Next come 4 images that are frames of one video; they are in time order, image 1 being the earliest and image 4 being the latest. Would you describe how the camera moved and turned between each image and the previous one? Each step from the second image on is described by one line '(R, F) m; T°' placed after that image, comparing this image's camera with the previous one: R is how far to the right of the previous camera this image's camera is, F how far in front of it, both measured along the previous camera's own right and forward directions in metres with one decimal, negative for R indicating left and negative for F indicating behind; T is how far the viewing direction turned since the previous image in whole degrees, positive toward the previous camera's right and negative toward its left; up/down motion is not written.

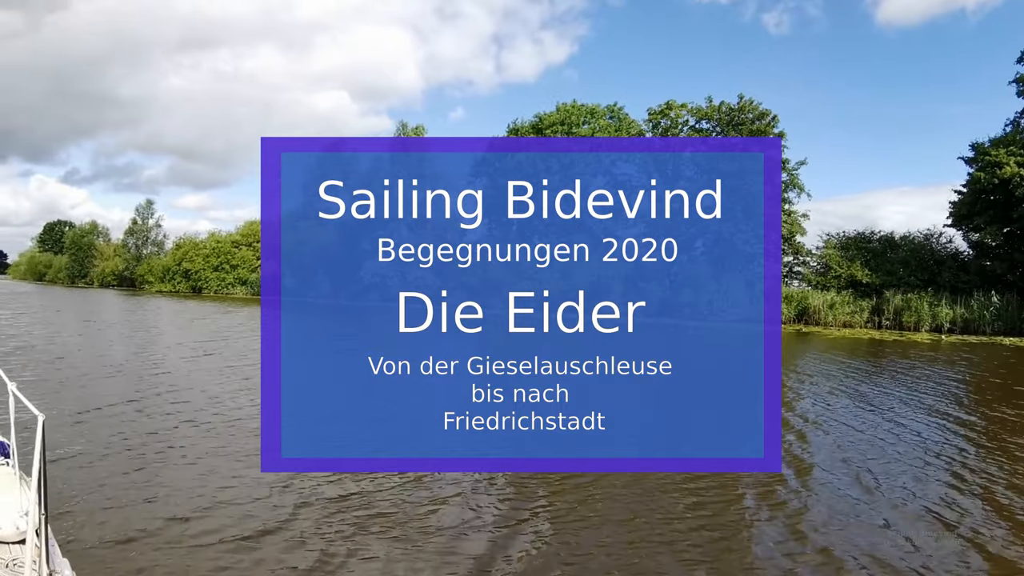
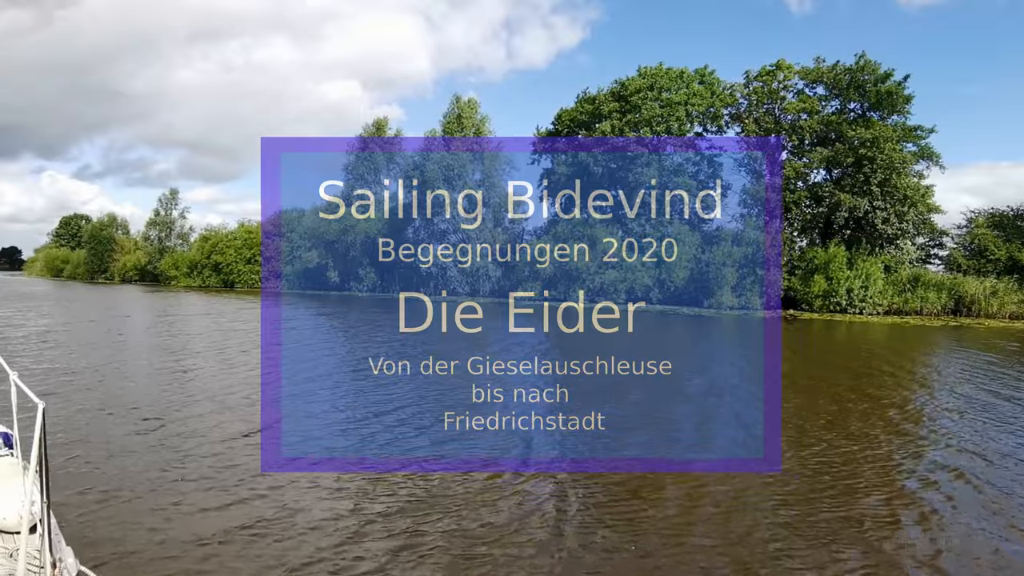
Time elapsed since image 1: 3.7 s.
(-2.8, +3.3) m; -1°
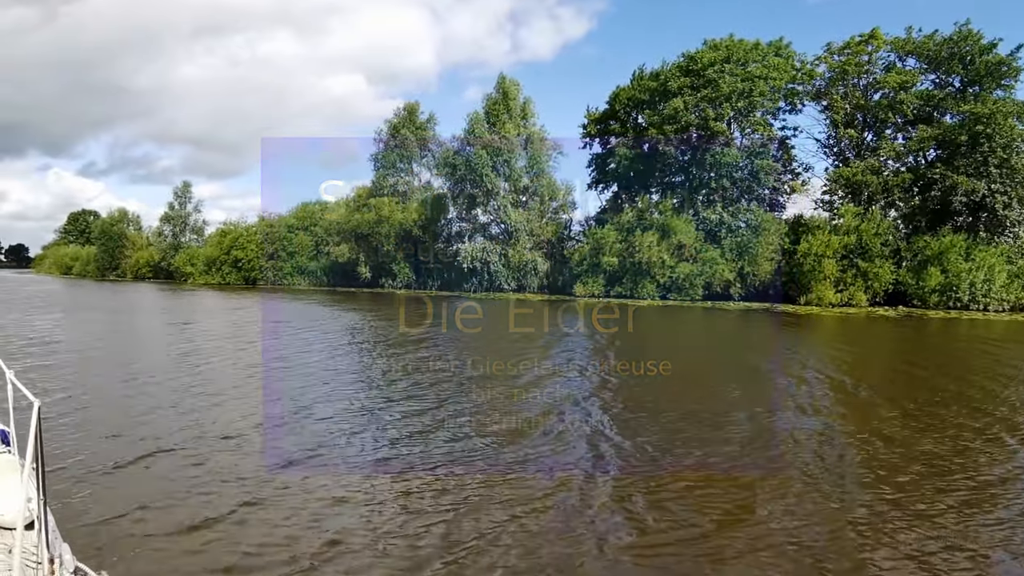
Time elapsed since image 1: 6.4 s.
(-1.9, +2.3) m; 0°
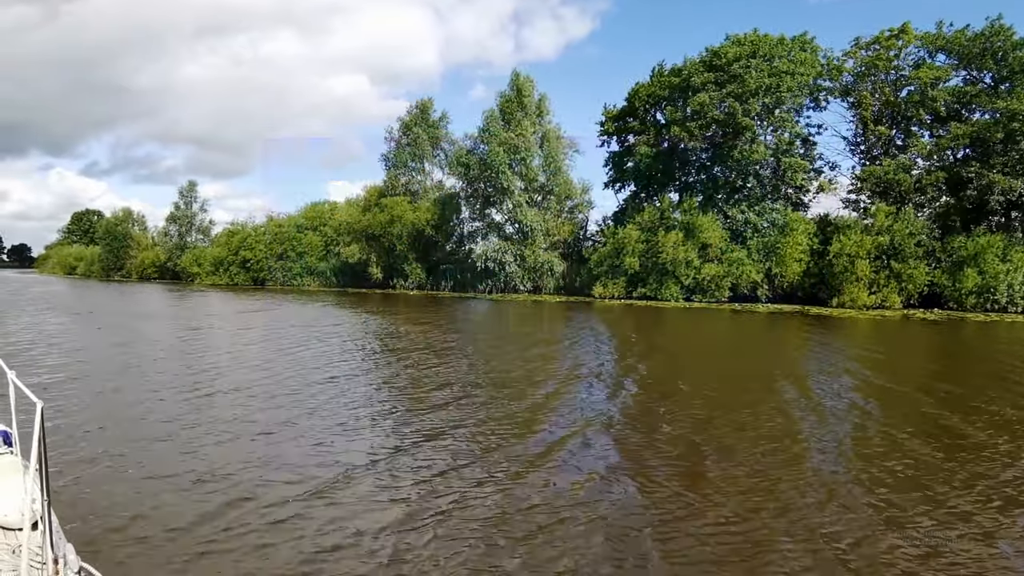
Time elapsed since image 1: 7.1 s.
(-0.6, +0.5) m; 0°
